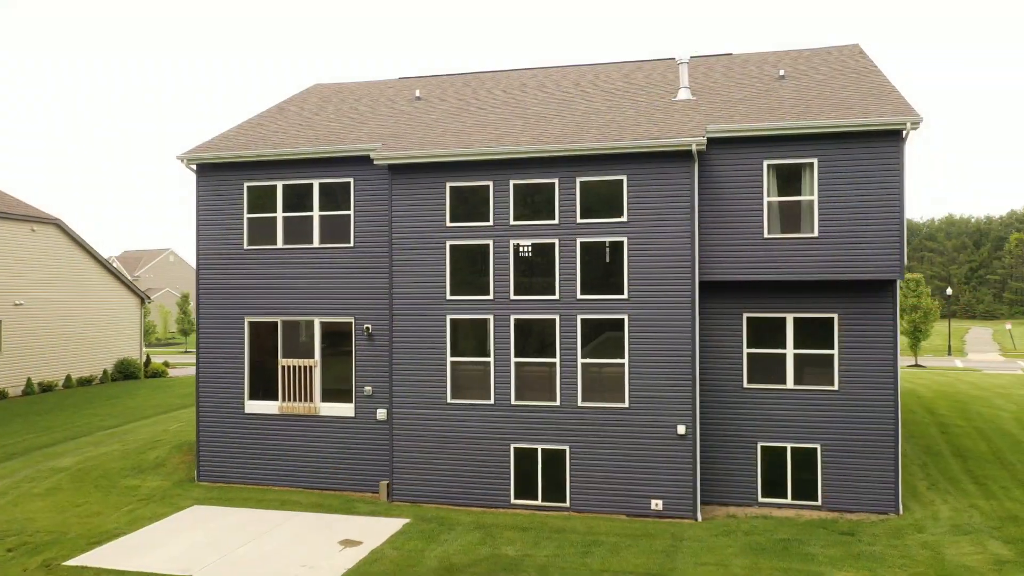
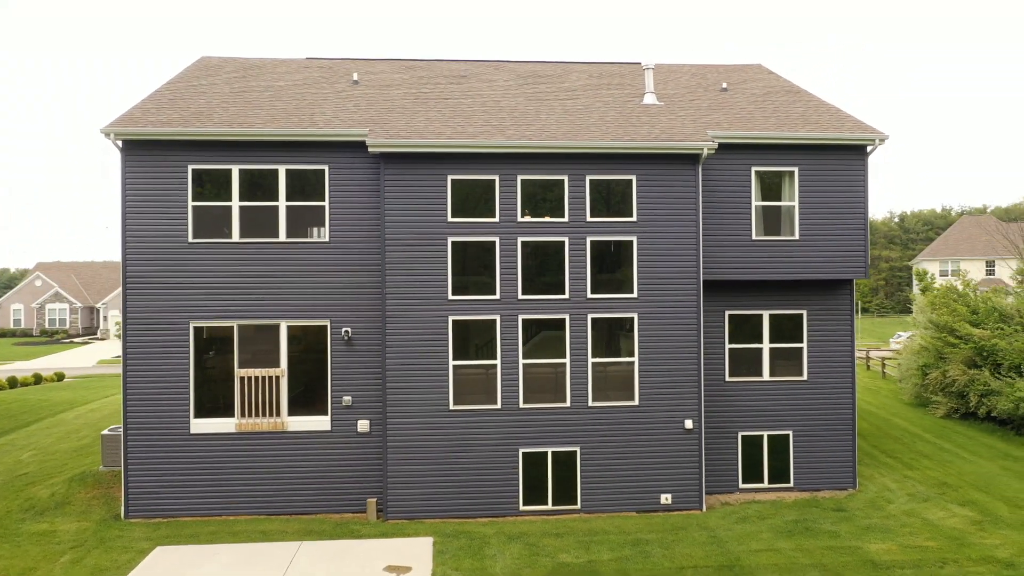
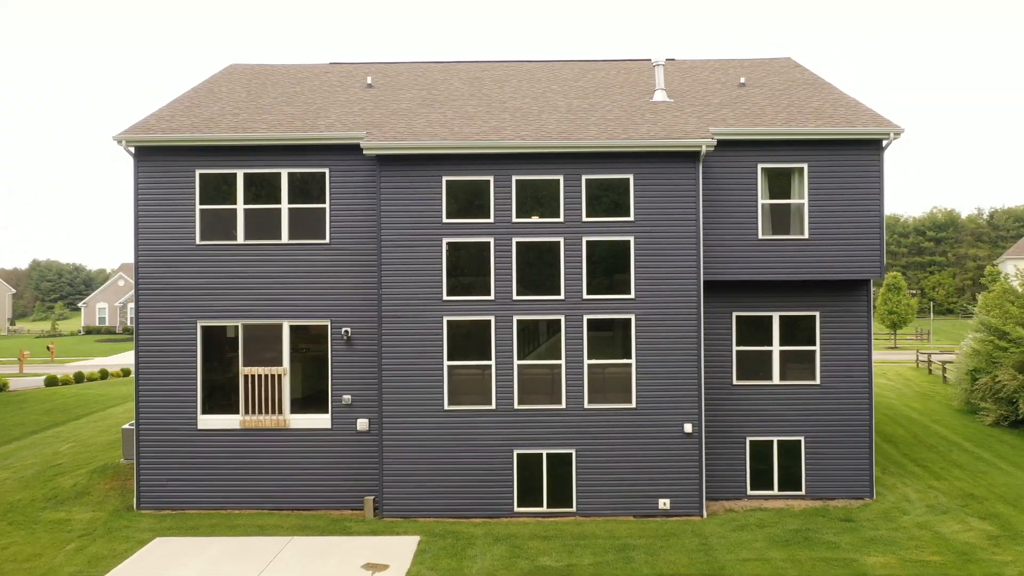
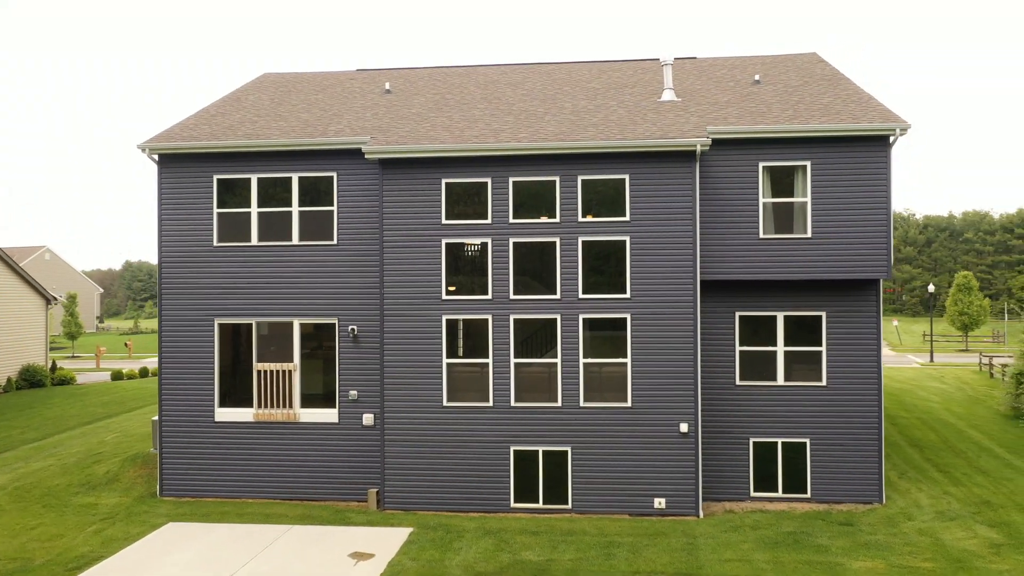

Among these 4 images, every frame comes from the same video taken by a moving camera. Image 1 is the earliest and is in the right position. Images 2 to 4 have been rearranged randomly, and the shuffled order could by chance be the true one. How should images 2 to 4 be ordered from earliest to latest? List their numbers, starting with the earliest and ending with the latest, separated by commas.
4, 3, 2
